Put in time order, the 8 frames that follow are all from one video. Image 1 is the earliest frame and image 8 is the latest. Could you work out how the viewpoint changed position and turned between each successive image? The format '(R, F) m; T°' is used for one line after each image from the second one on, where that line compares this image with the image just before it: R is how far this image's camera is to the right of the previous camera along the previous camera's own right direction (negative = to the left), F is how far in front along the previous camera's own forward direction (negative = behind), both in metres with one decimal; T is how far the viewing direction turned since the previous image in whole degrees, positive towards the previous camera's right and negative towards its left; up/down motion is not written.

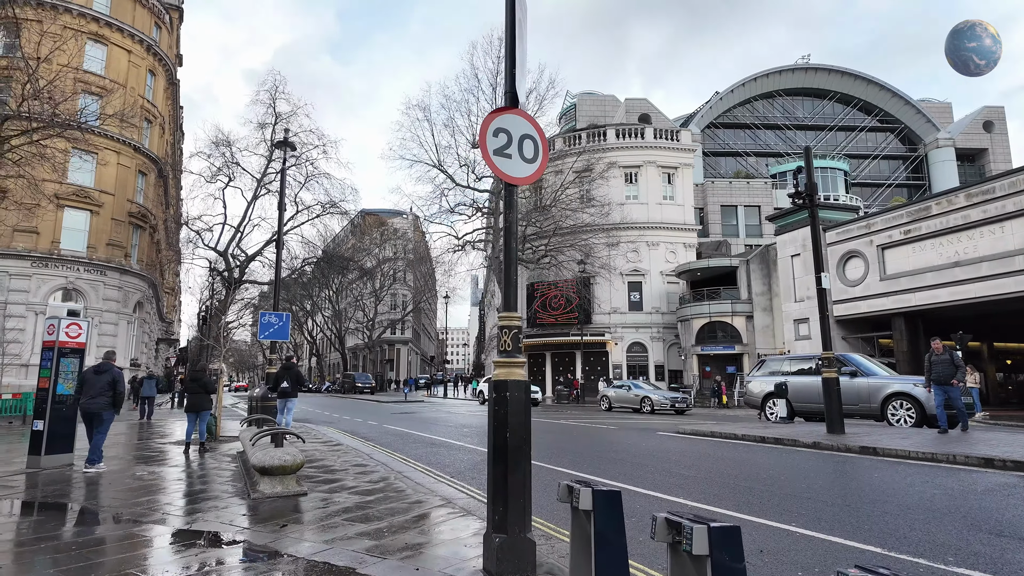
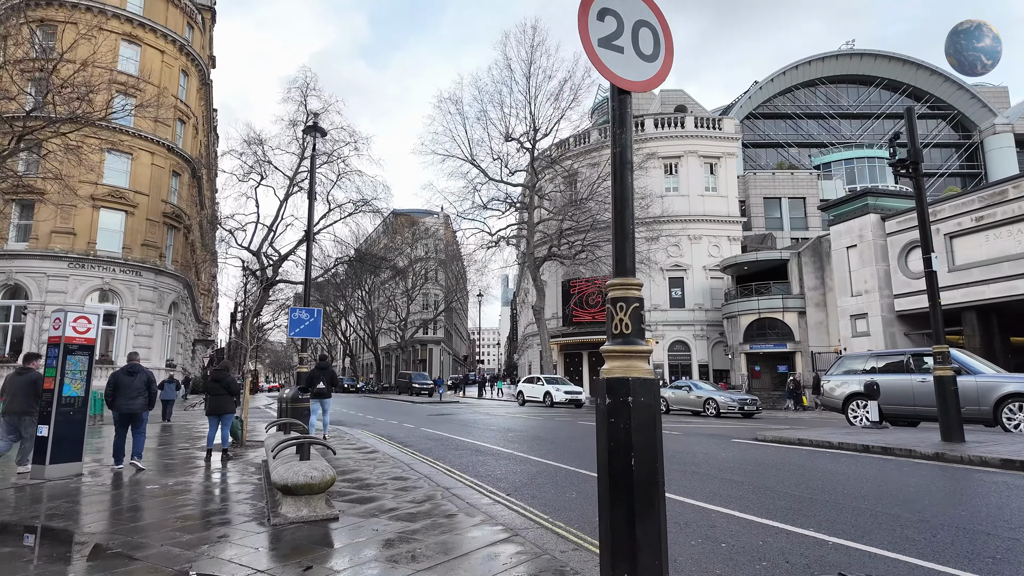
(-0.4, +1.1) m; -3°
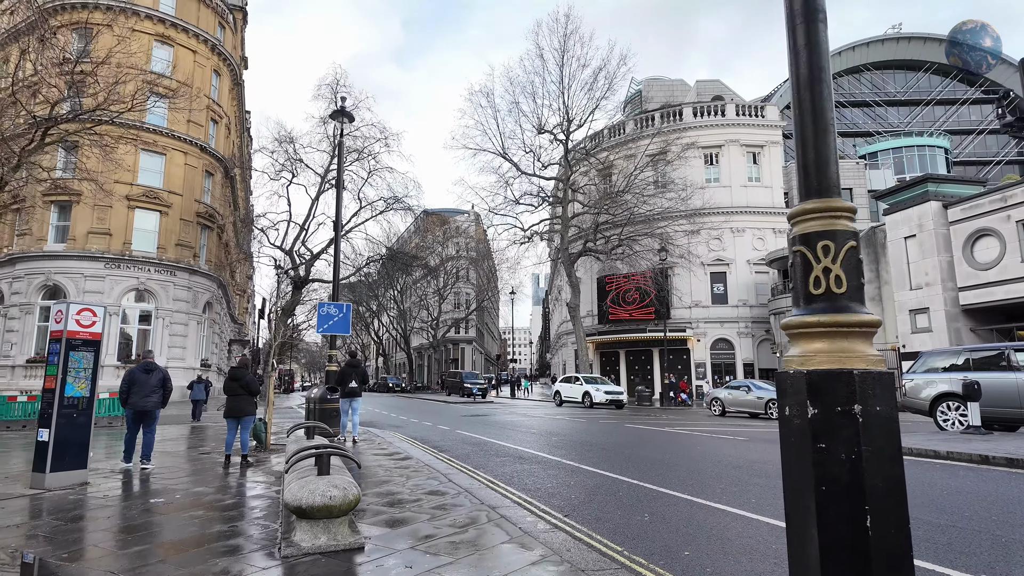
(-0.2, +0.9) m; -3°
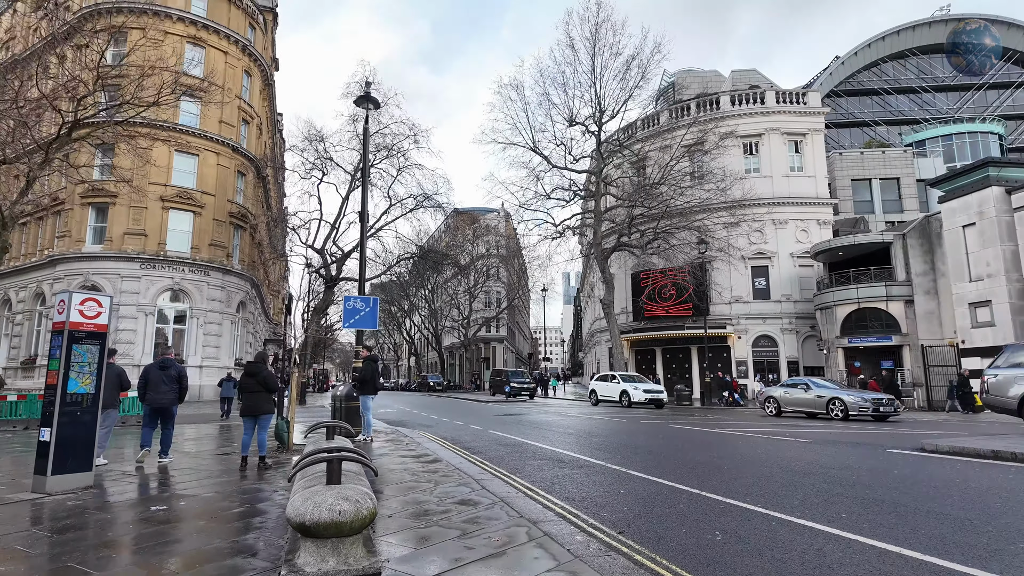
(-0.1, +0.7) m; -3°
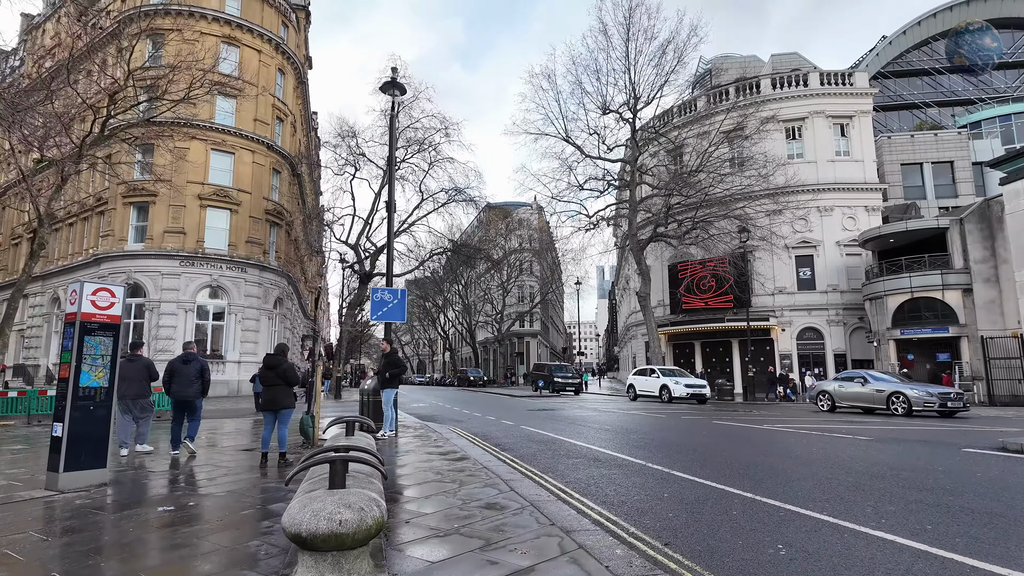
(0.0, +0.5) m; -3°
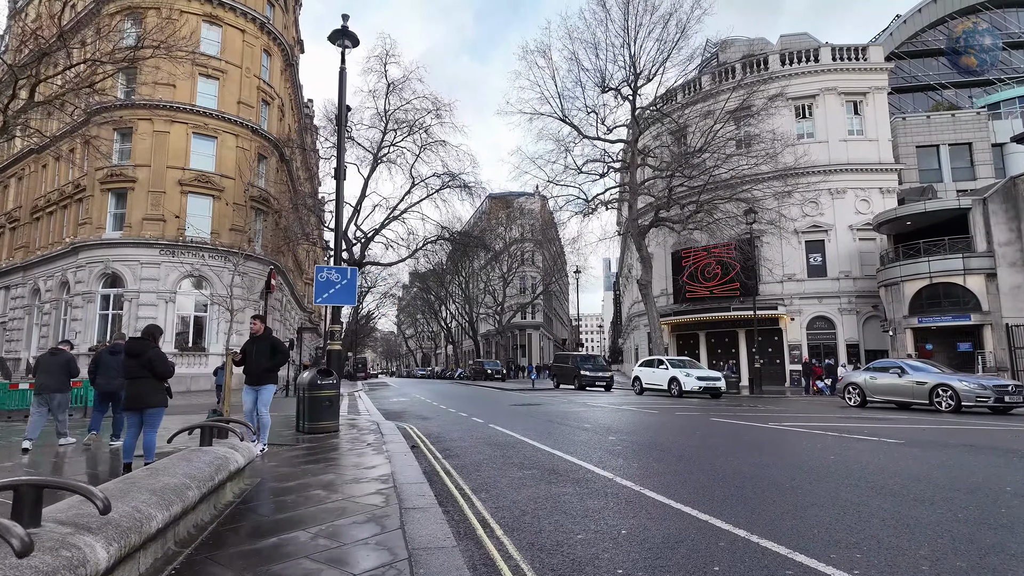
(+0.7, +1.5) m; -1°
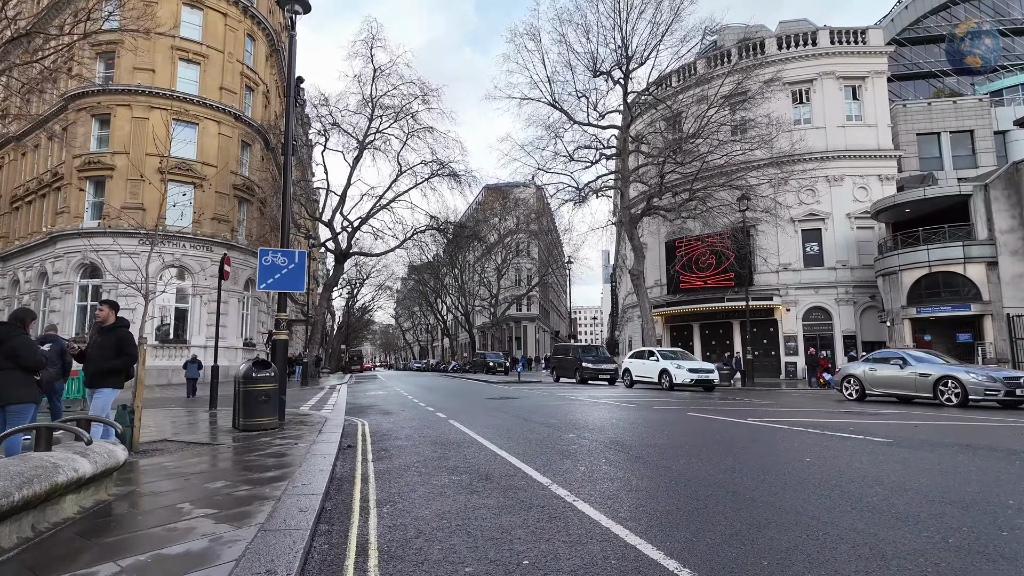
(+0.6, +0.7) m; 0°
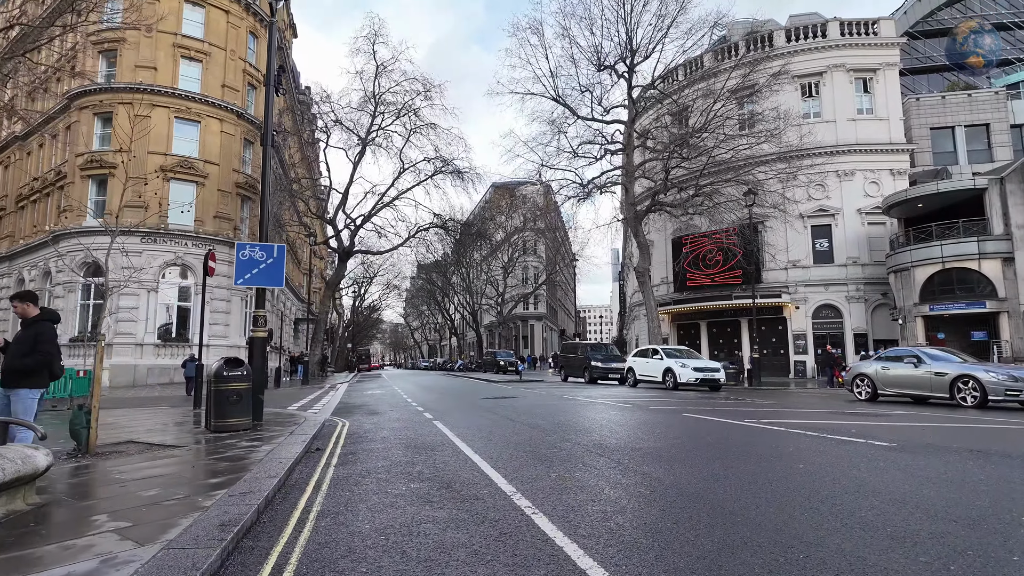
(+0.3, +0.4) m; -1°
